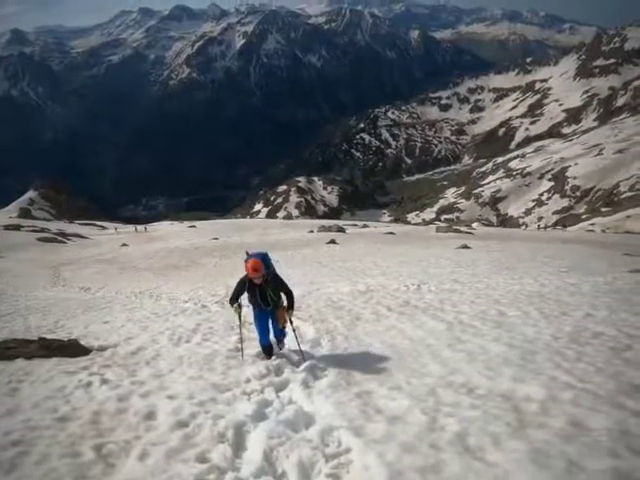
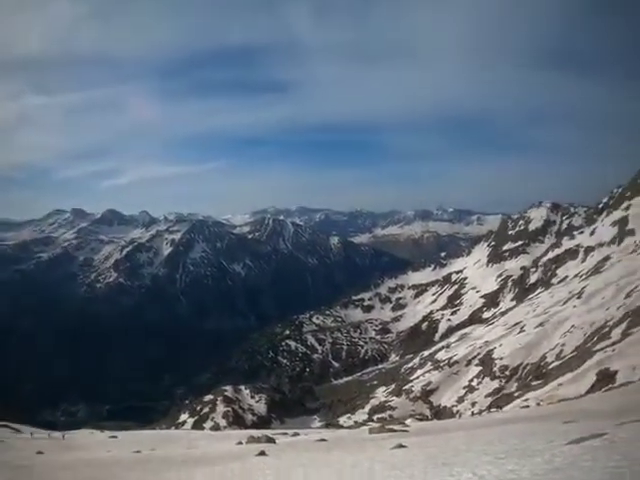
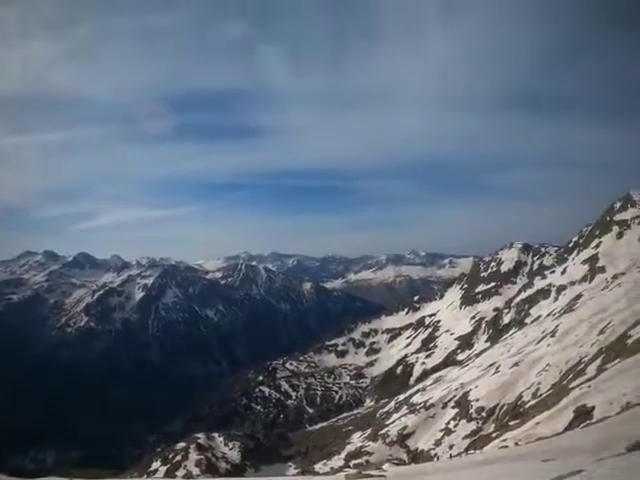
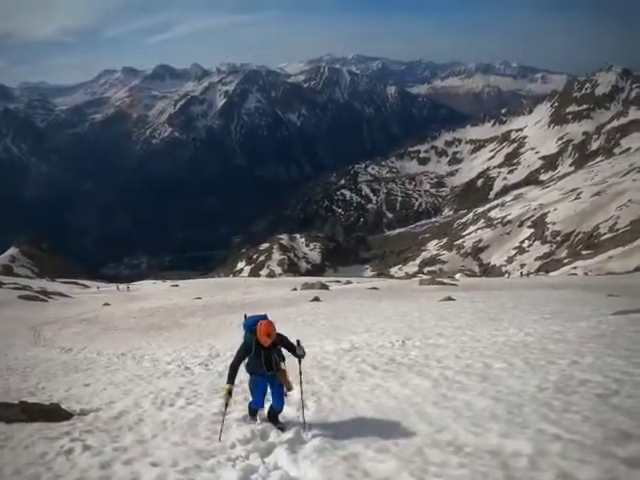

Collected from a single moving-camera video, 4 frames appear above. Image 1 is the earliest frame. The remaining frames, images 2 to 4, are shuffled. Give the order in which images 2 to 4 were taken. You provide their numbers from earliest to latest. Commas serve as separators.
4, 2, 3
